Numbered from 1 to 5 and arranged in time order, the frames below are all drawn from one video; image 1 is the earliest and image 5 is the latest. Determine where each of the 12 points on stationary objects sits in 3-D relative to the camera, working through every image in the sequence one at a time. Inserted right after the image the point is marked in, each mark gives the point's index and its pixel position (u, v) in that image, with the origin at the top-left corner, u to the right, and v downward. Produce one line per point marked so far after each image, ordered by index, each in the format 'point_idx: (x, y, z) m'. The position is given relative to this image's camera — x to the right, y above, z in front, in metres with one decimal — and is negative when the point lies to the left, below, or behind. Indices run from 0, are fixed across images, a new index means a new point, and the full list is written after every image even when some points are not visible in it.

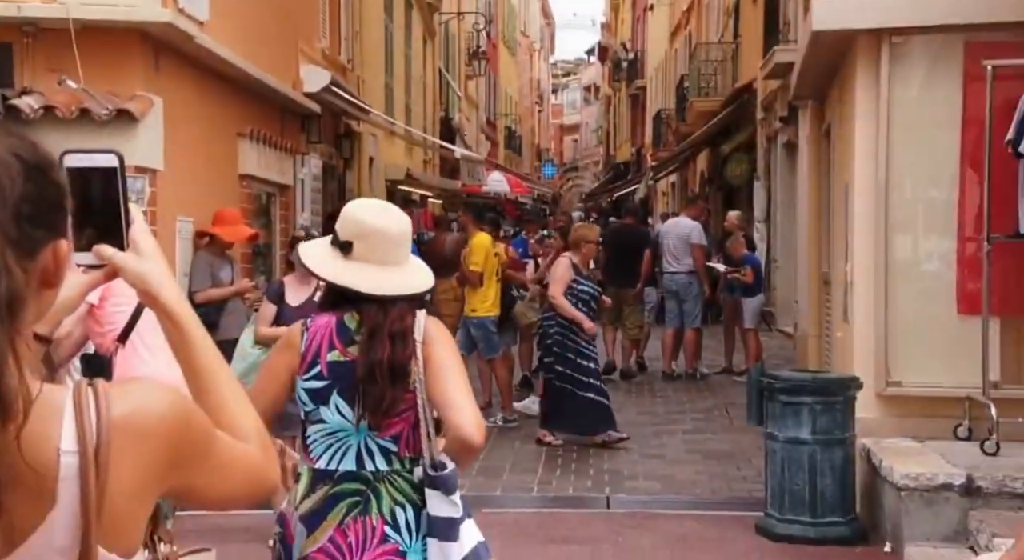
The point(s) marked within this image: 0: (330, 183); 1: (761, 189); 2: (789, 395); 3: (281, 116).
0: (-1.9, +1.0, +14.0) m
1: (+3.5, +1.3, +19.5) m
2: (+1.4, -0.6, +6.8) m
3: (-2.0, +1.4, +11.4) m
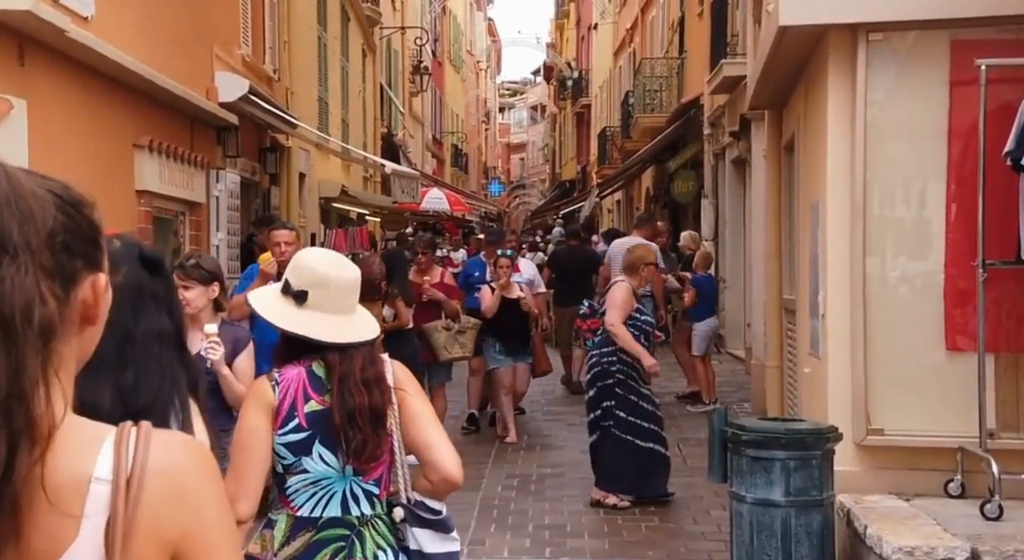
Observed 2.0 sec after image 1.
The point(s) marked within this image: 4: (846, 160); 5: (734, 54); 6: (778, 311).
0: (-2.5, +0.8, +12.9) m
1: (+2.7, +1.0, +18.6) m
2: (+1.1, -0.7, +5.8) m
3: (-2.5, +1.2, +10.3) m
4: (+1.7, +0.6, +7.0) m
5: (+2.7, +2.7, +16.2) m
6: (+2.0, -0.2, +9.9) m
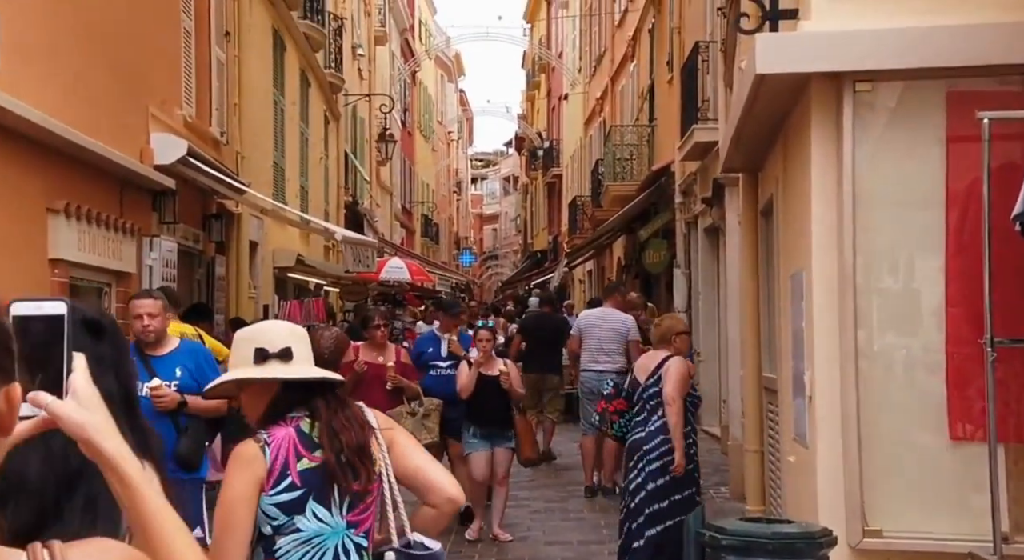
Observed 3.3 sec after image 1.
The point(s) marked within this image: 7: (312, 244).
0: (-2.9, +0.1, +12.1) m
1: (+2.3, 0.0, +17.9) m
2: (+0.8, -1.0, +5.0) m
3: (-2.8, +0.6, +9.6) m
4: (+1.5, +0.3, +6.2) m
5: (+2.3, +1.9, +15.6) m
6: (+1.7, -0.7, +9.1) m
7: (-2.9, +0.5, +19.4) m
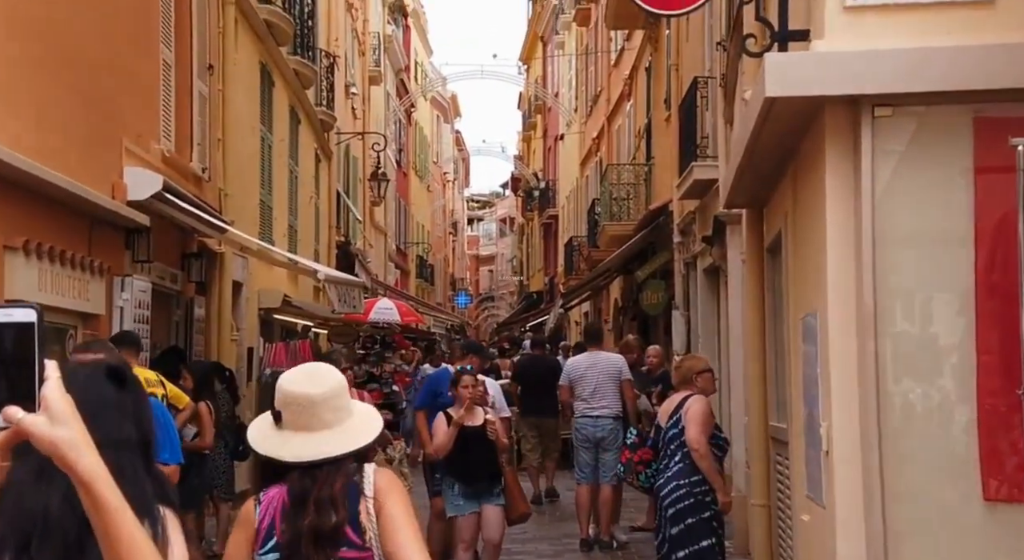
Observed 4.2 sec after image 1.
0: (-2.9, -0.3, +11.5) m
1: (+2.2, -0.5, +17.4) m
2: (+0.8, -1.2, +4.4) m
3: (-2.9, +0.4, +9.0) m
4: (+1.4, +0.1, +5.7) m
5: (+2.2, +1.4, +15.1) m
6: (+1.6, -1.0, +8.5) m
7: (-3.0, -0.1, +18.9) m
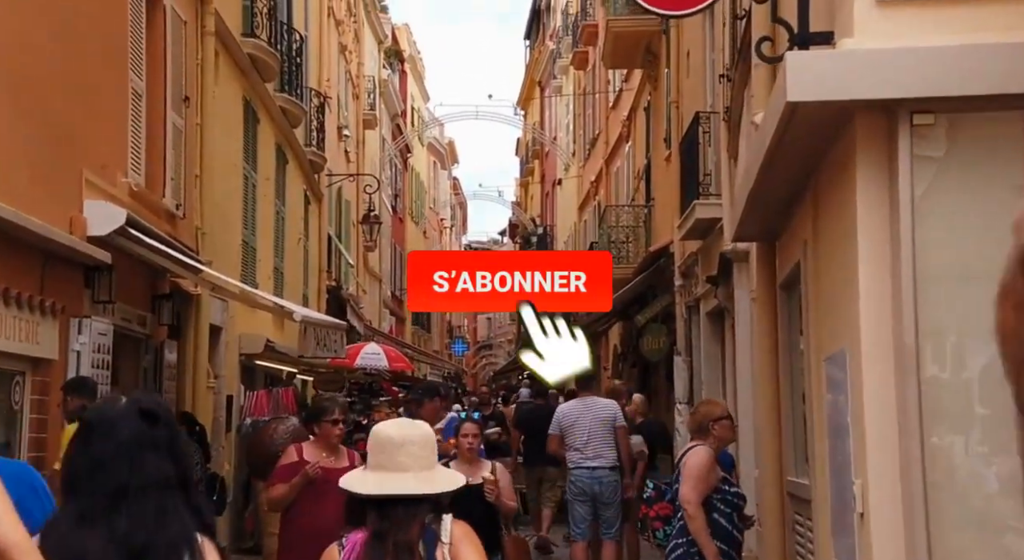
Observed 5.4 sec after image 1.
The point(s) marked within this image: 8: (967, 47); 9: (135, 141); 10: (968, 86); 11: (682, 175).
0: (-3.0, -0.6, +10.8) m
1: (+2.1, -1.1, +16.6) m
2: (+0.7, -1.3, +3.6) m
3: (-2.9, +0.1, +8.3) m
4: (+1.4, -0.1, +5.0) m
5: (+2.1, +0.9, +14.4) m
6: (+1.6, -1.3, +7.8) m
7: (-3.1, -0.7, +18.1) m
8: (+1.7, +0.8, +4.8) m
9: (-3.0, +1.1, +10.7) m
10: (+1.7, +0.7, +4.8) m
11: (+2.1, +1.3, +16.4) m
